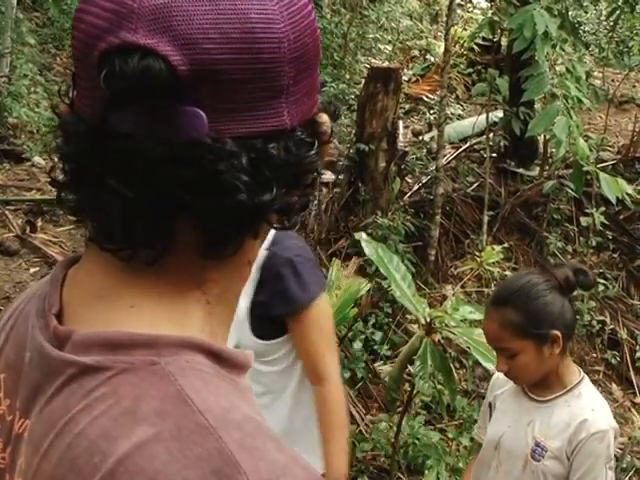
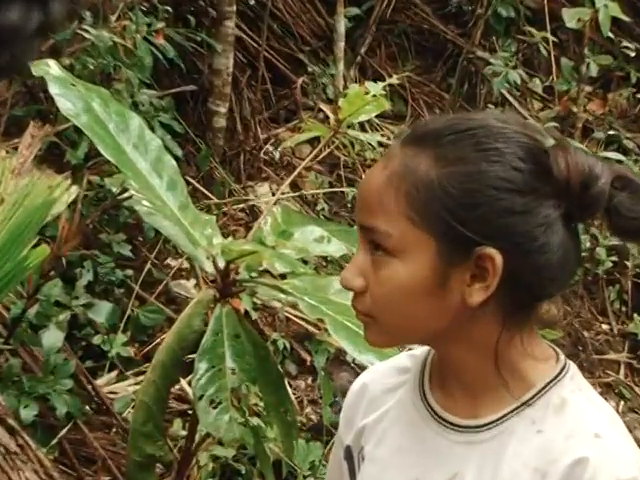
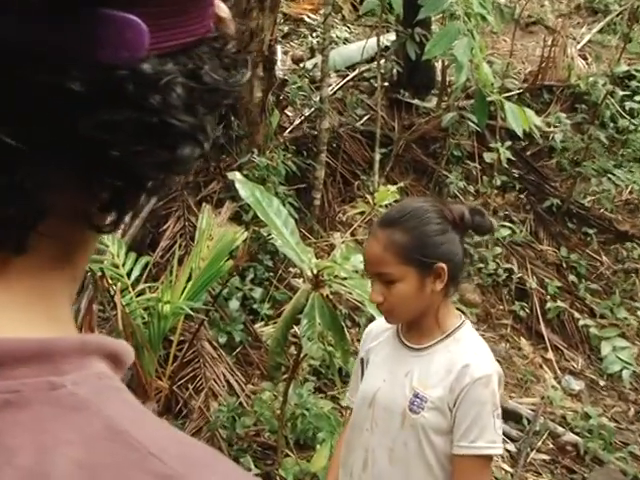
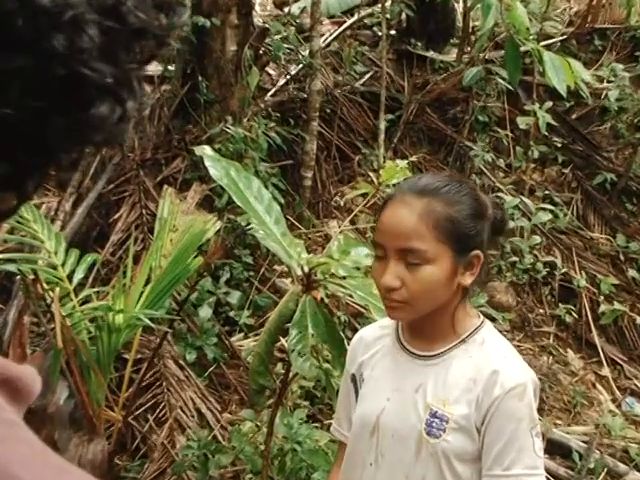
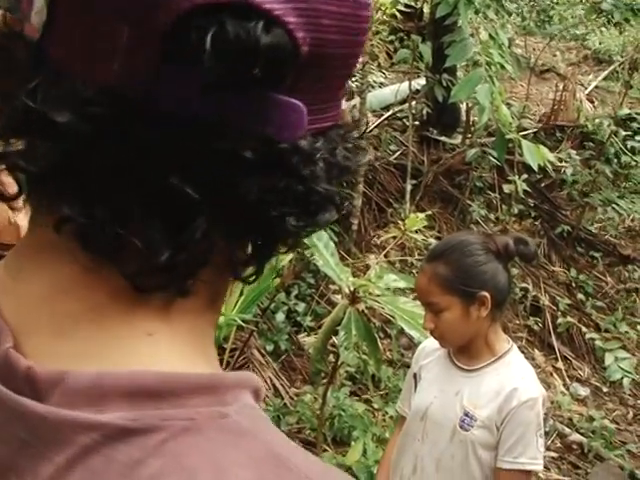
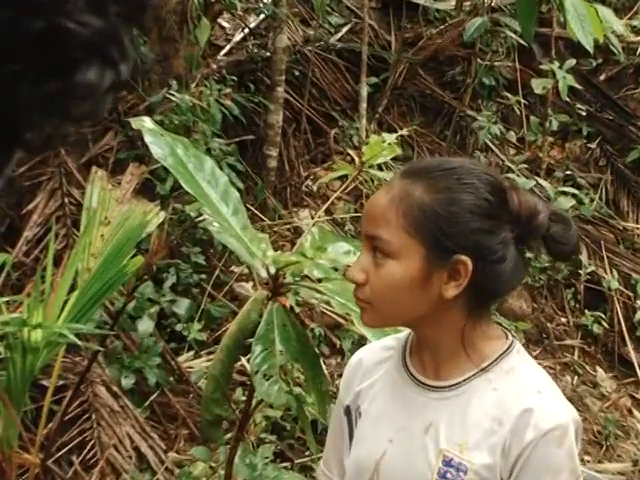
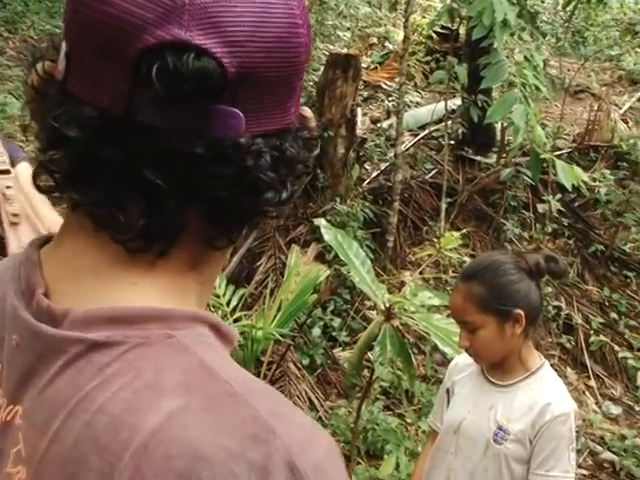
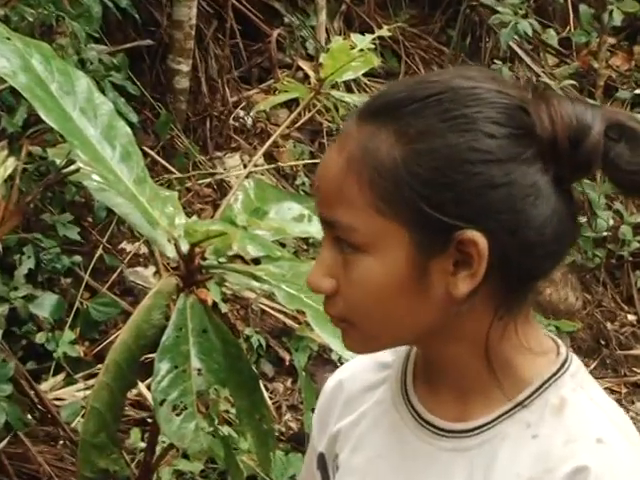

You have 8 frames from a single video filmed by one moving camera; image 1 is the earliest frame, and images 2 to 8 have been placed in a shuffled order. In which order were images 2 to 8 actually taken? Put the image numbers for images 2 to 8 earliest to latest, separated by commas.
7, 5, 3, 4, 6, 2, 8
